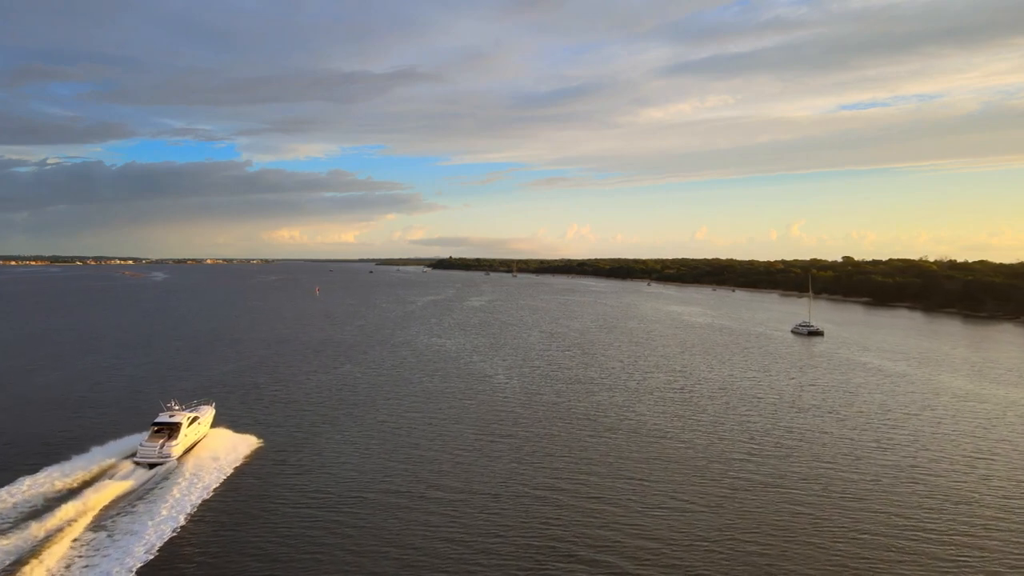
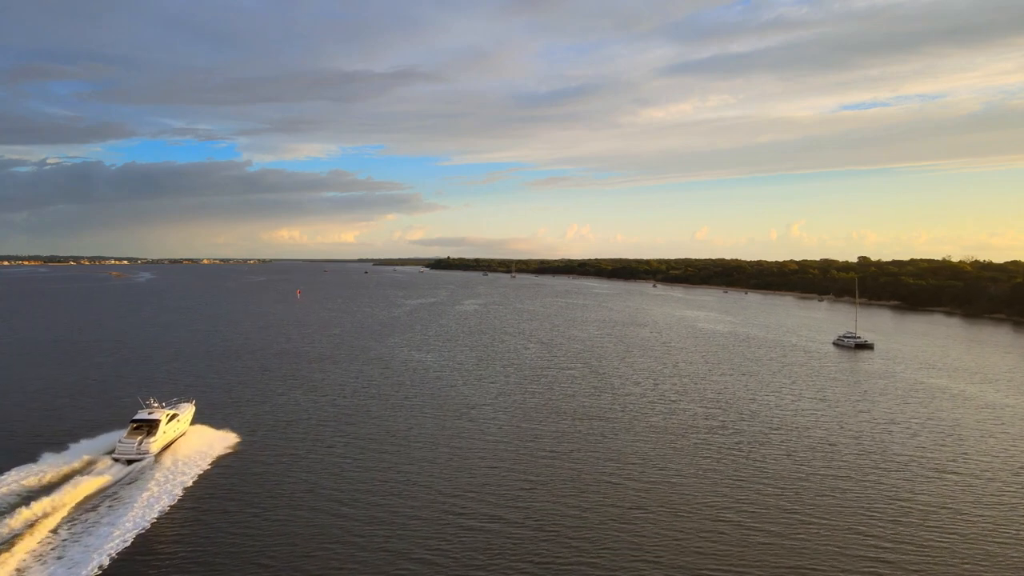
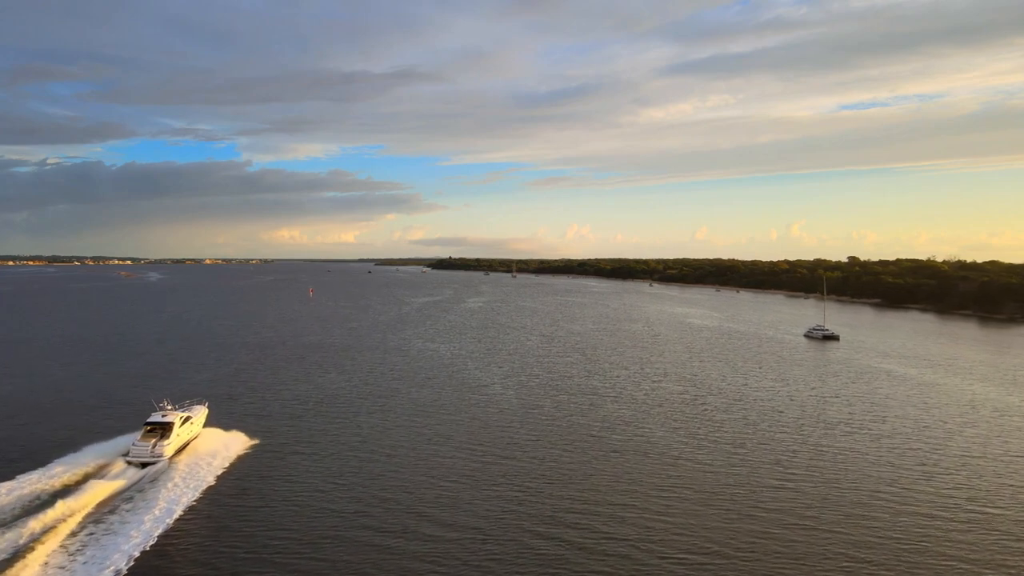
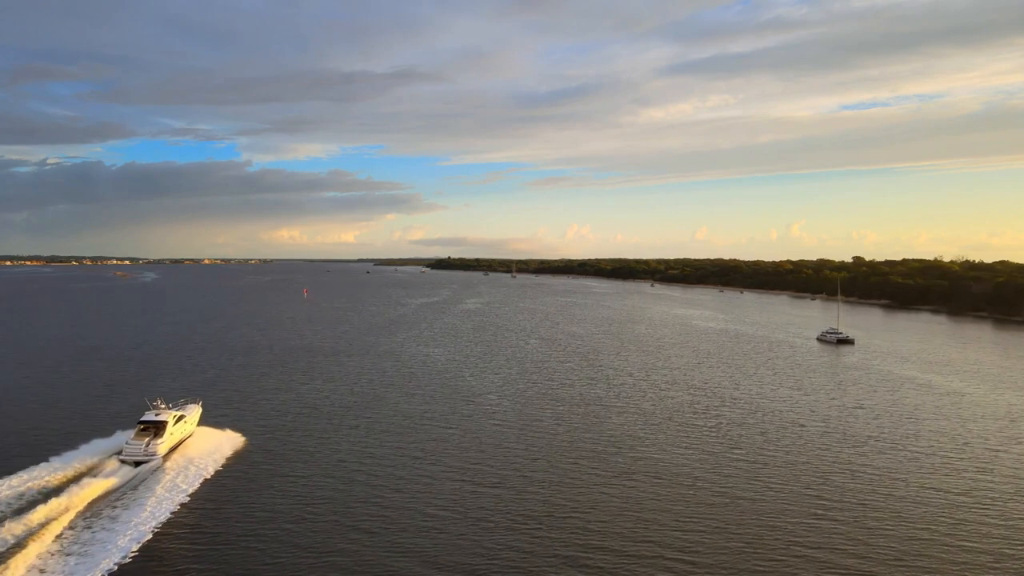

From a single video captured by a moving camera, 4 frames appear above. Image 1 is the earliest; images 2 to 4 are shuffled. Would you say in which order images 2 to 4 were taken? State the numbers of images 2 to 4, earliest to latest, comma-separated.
3, 4, 2
